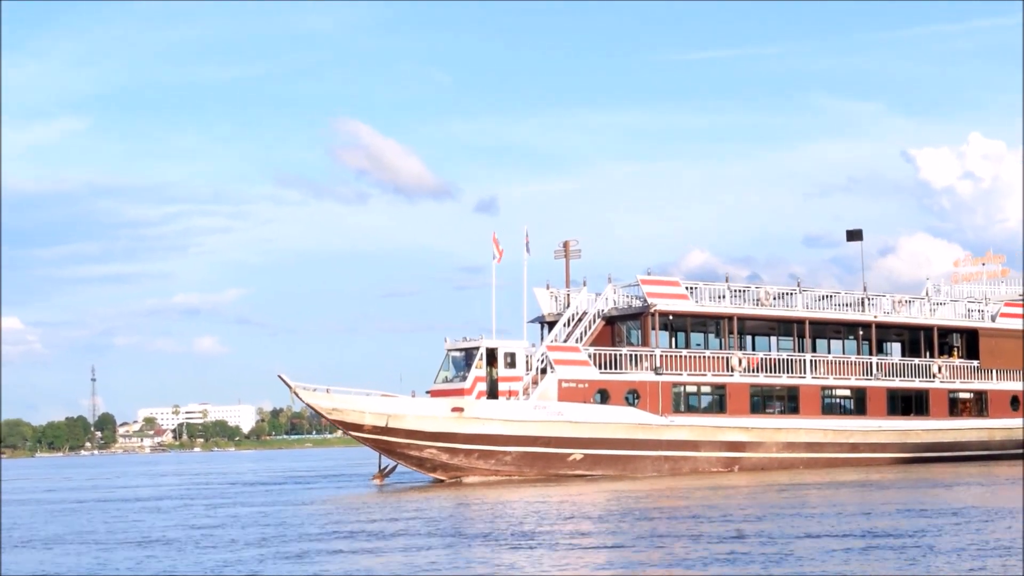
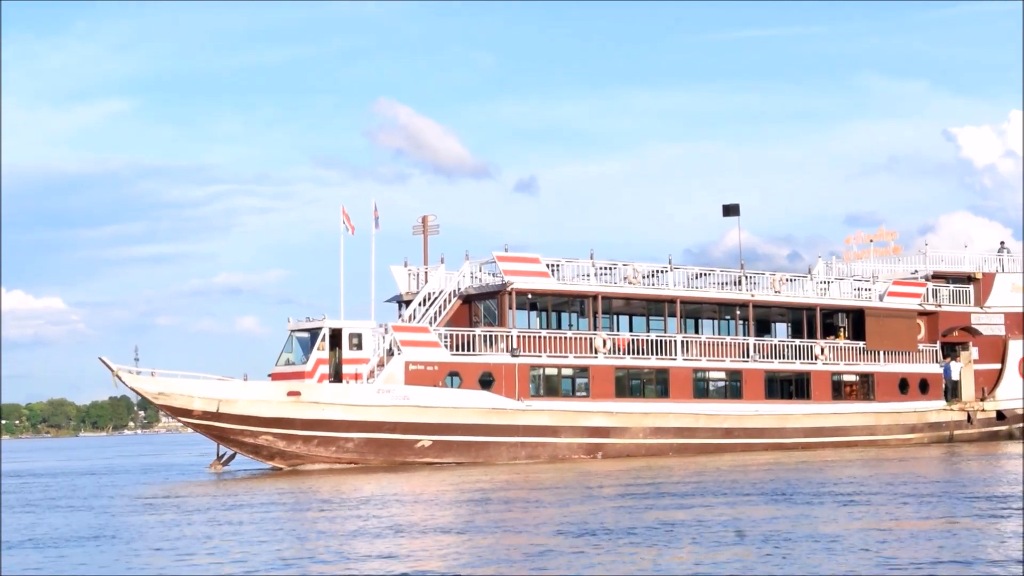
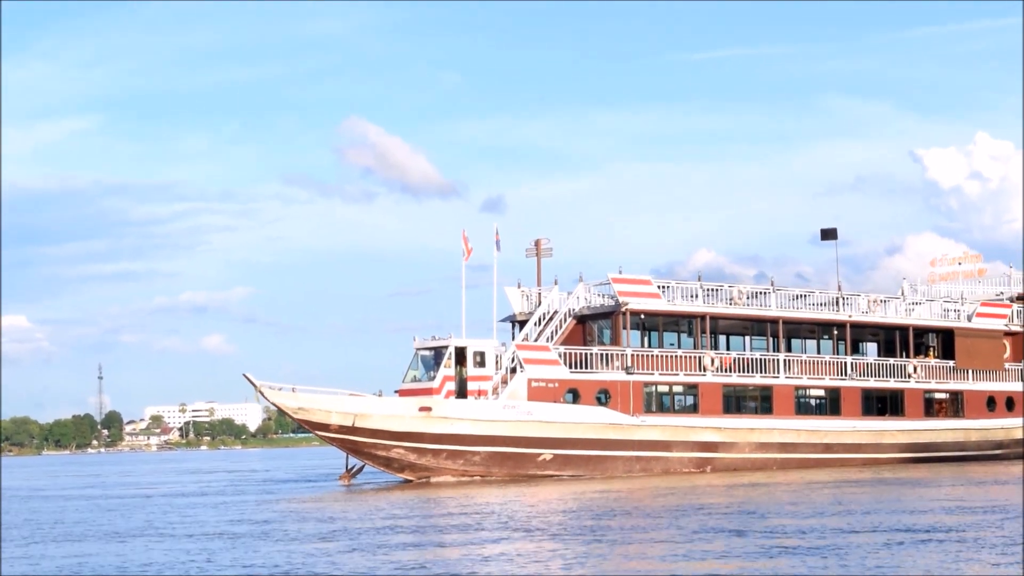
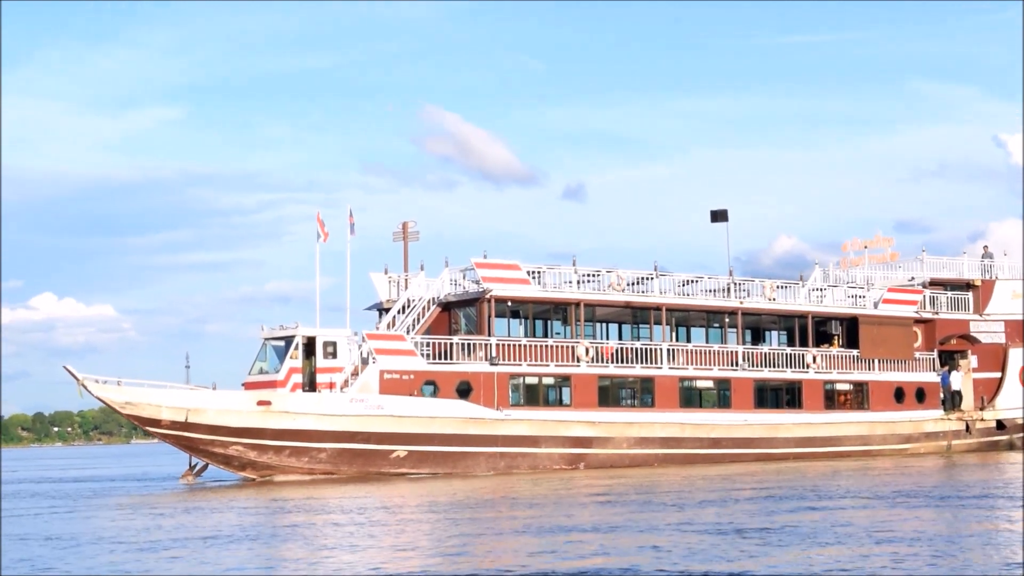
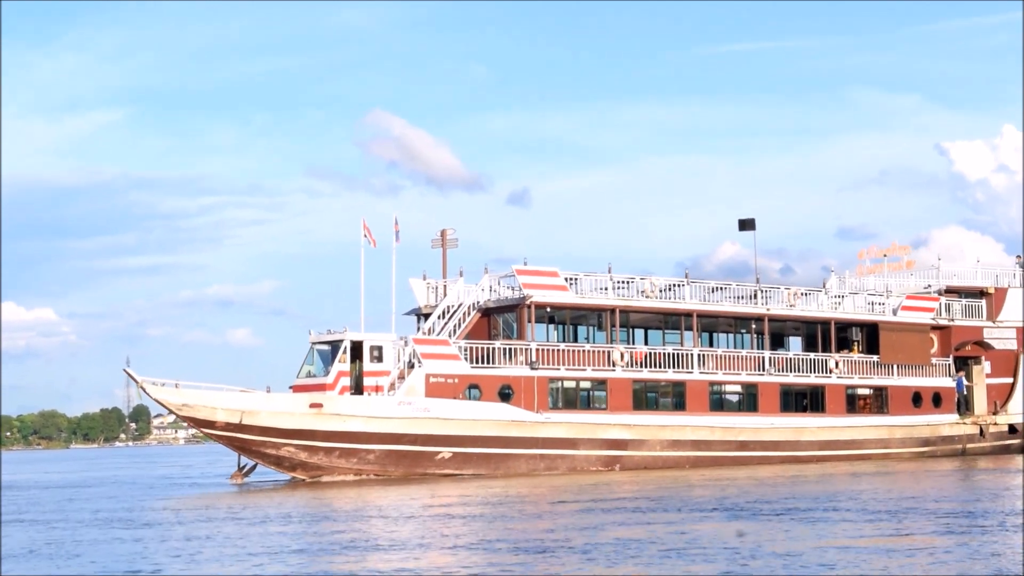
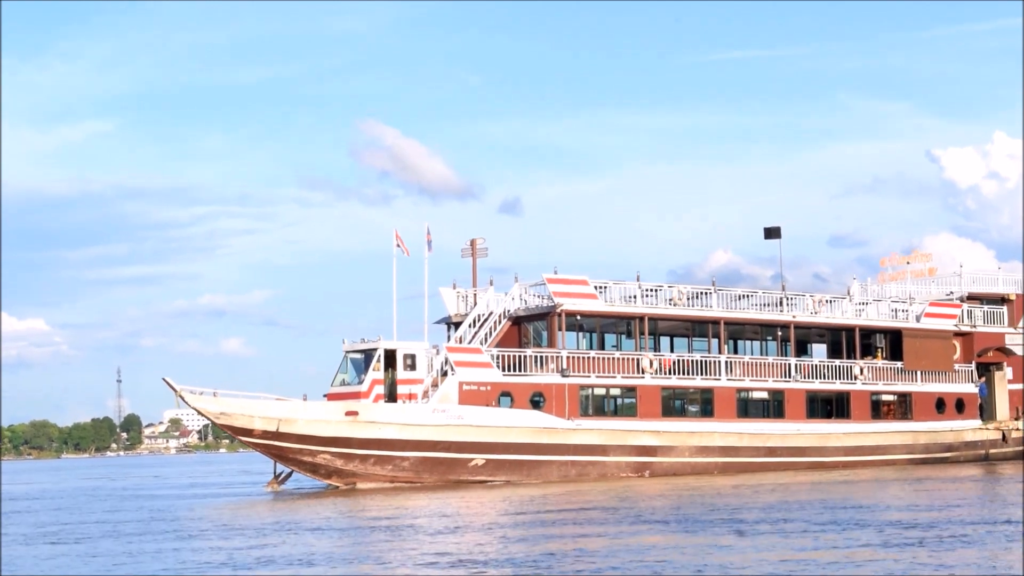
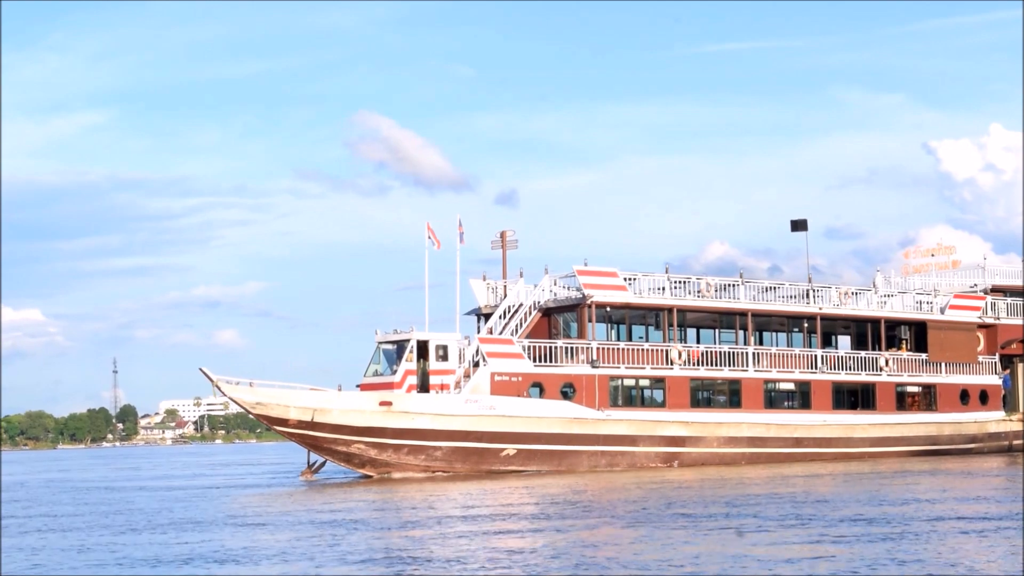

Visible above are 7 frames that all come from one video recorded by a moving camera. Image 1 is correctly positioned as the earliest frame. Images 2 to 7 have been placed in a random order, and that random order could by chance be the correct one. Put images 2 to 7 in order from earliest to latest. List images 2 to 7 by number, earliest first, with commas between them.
3, 7, 6, 5, 2, 4
